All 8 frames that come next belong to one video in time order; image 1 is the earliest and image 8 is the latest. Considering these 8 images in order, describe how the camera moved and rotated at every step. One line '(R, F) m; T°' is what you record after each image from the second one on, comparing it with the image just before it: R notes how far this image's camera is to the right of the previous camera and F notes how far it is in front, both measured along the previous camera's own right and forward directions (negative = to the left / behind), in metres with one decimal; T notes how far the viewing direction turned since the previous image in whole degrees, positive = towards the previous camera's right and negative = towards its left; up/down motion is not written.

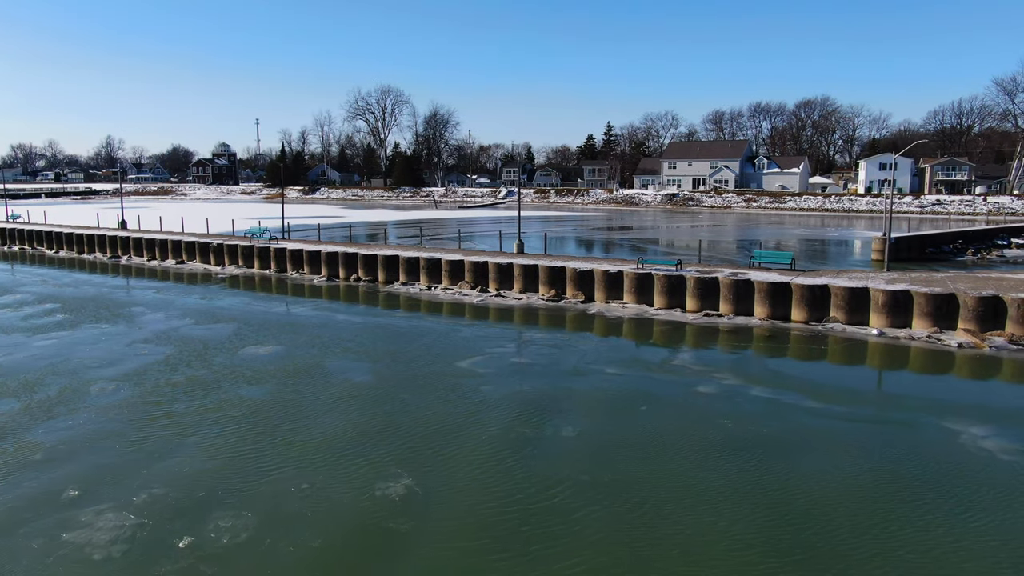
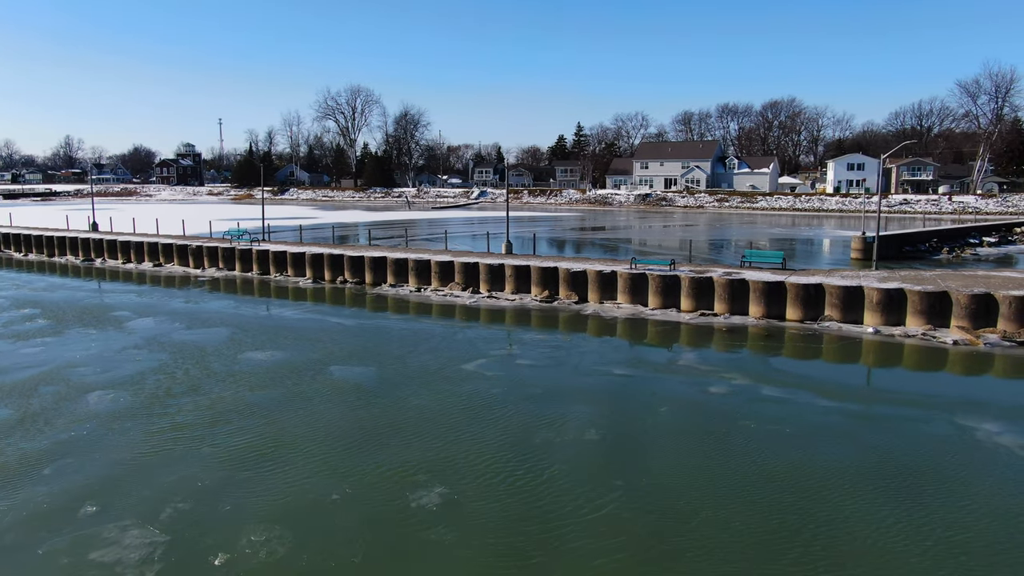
(-0.9, +0.3) m; +3°
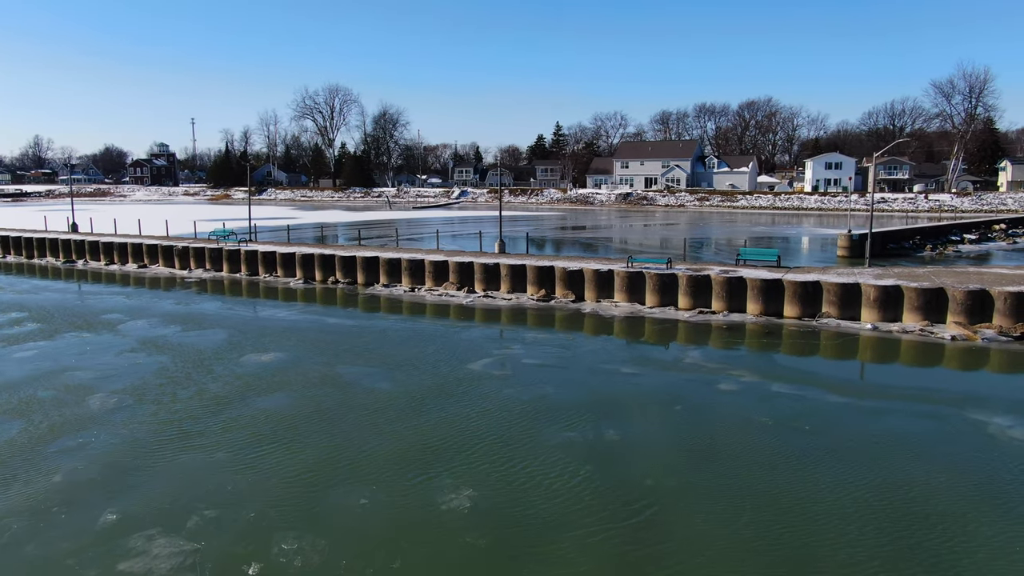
(-0.7, +0.2) m; +2°
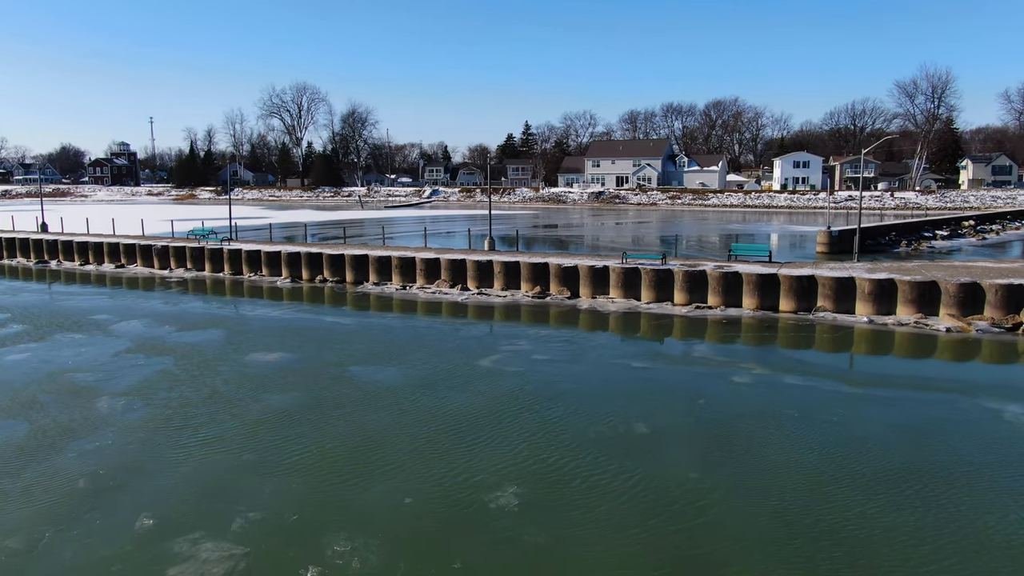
(-1.0, +0.2) m; +3°
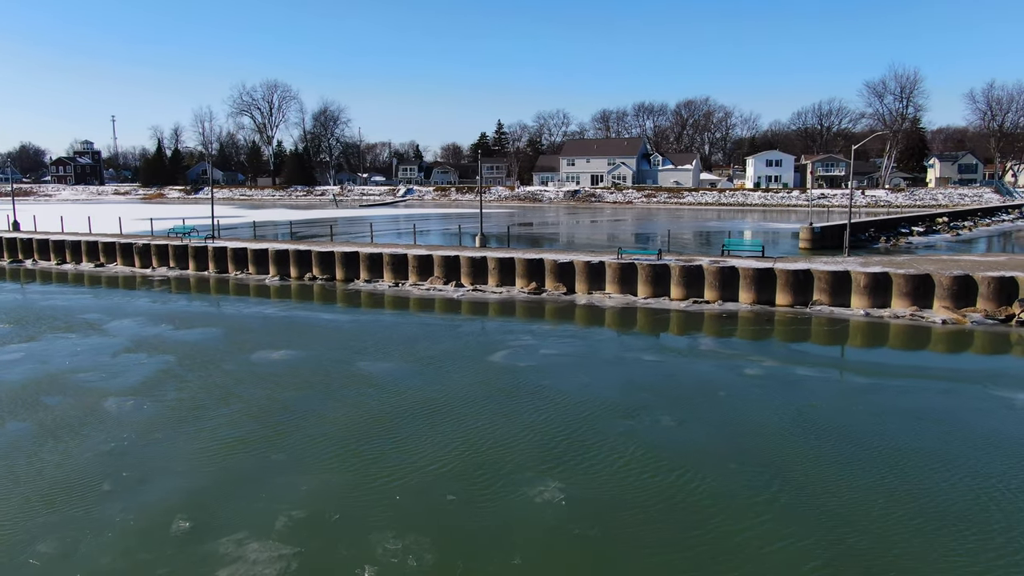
(-0.9, +0.2) m; +2°
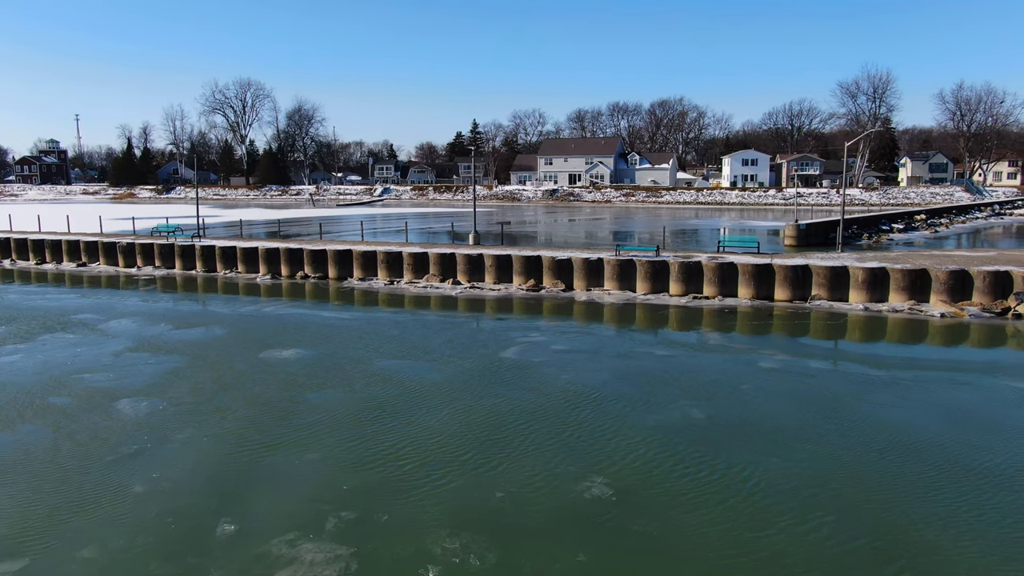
(-0.9, +0.2) m; +2°
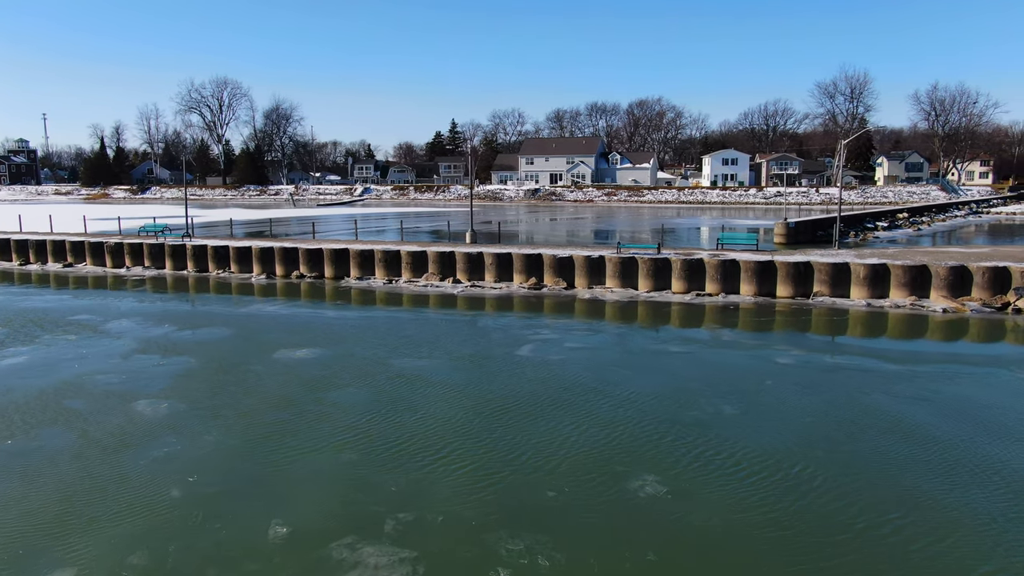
(-0.9, +0.2) m; +2°
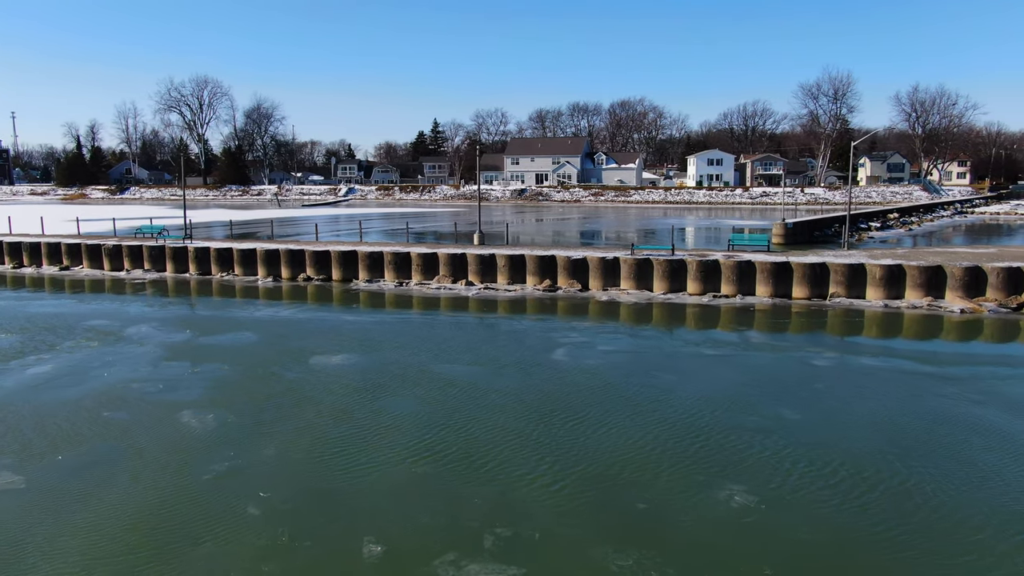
(-1.2, +0.3) m; +2°
